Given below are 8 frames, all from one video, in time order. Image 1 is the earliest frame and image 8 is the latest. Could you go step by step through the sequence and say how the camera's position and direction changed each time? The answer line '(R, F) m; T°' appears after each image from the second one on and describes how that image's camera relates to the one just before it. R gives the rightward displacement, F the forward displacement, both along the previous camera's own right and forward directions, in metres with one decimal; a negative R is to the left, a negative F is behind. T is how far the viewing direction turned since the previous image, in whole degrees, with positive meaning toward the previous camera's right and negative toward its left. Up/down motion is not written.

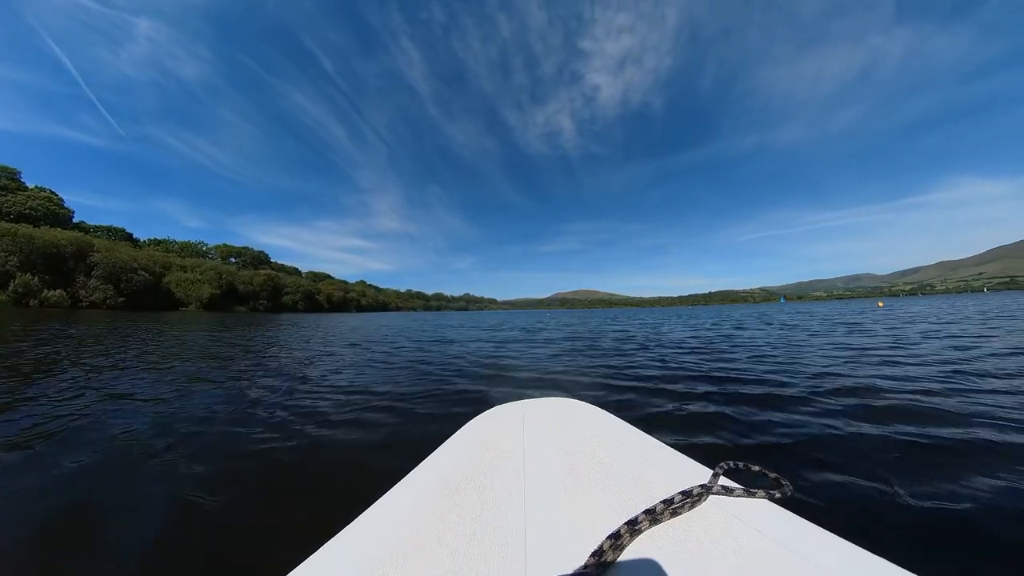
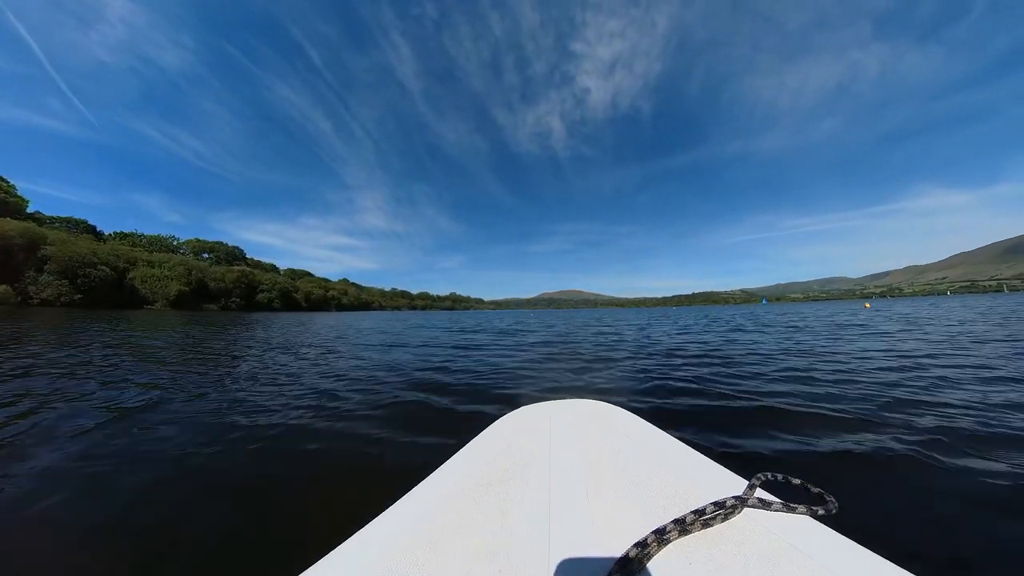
(-0.1, +0.1) m; +3°
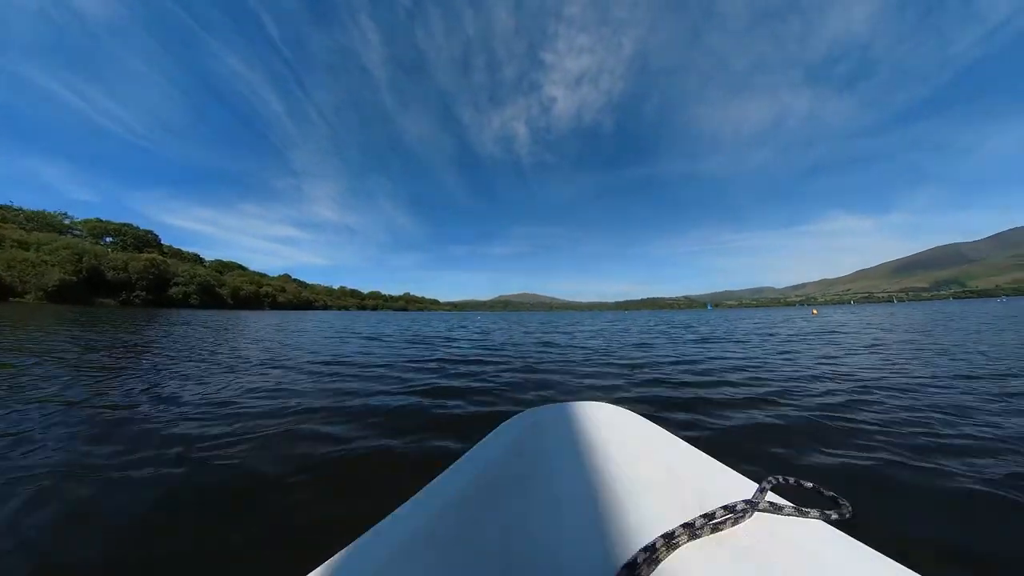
(-0.8, +0.4) m; +9°
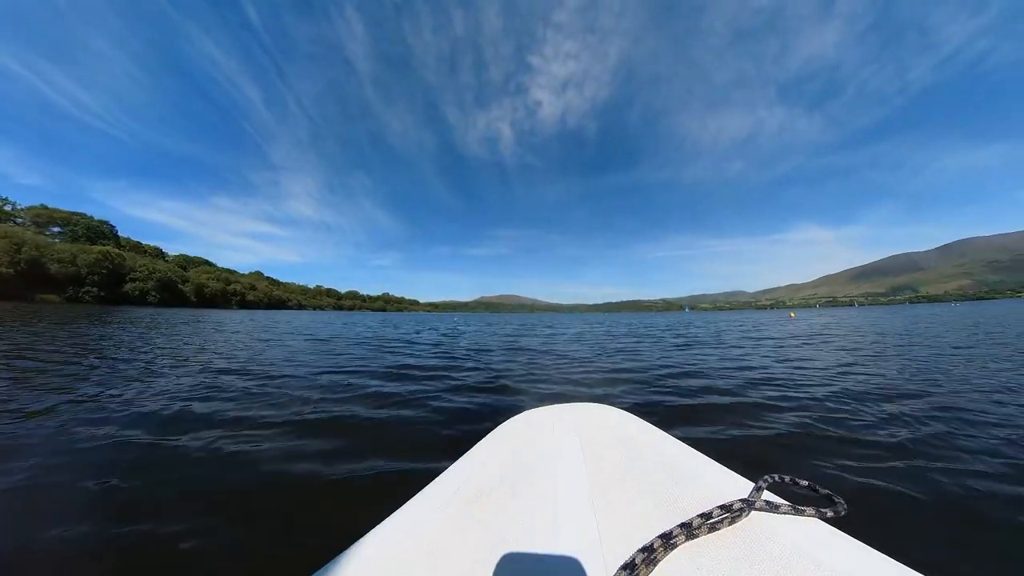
(-0.4, 0.0) m; +4°
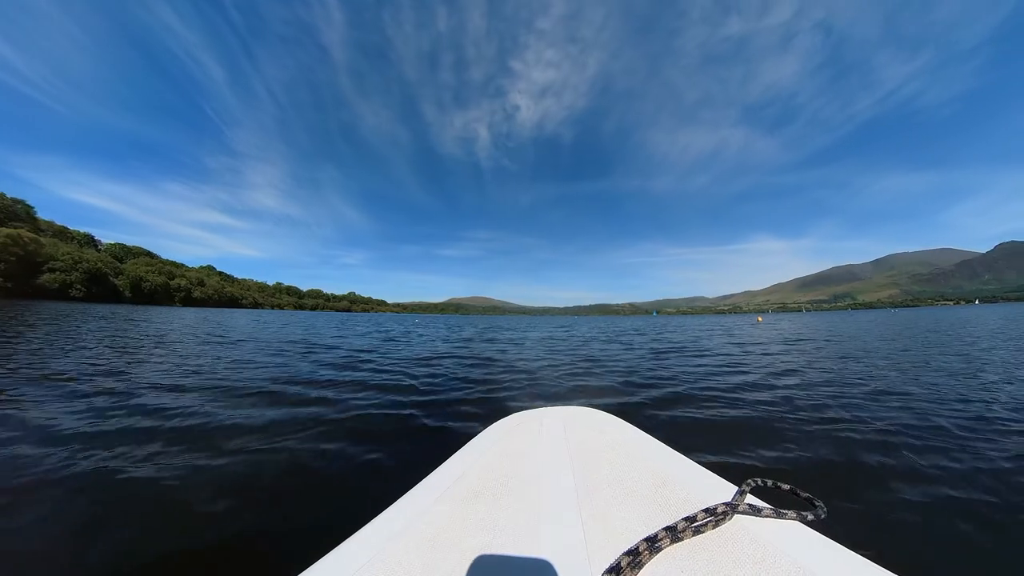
(-0.6, 0.0) m; +6°
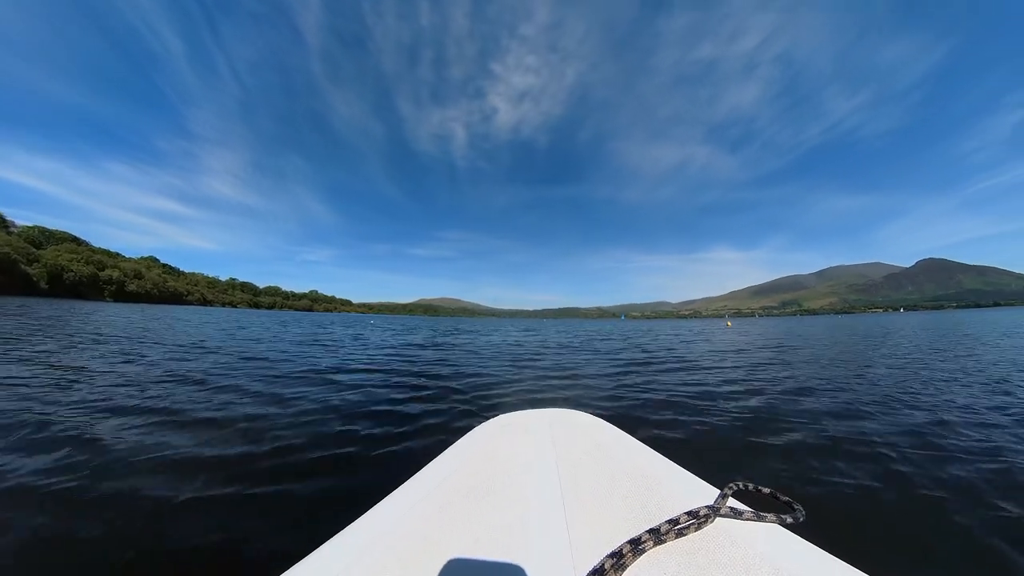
(-0.6, 0.0) m; +6°
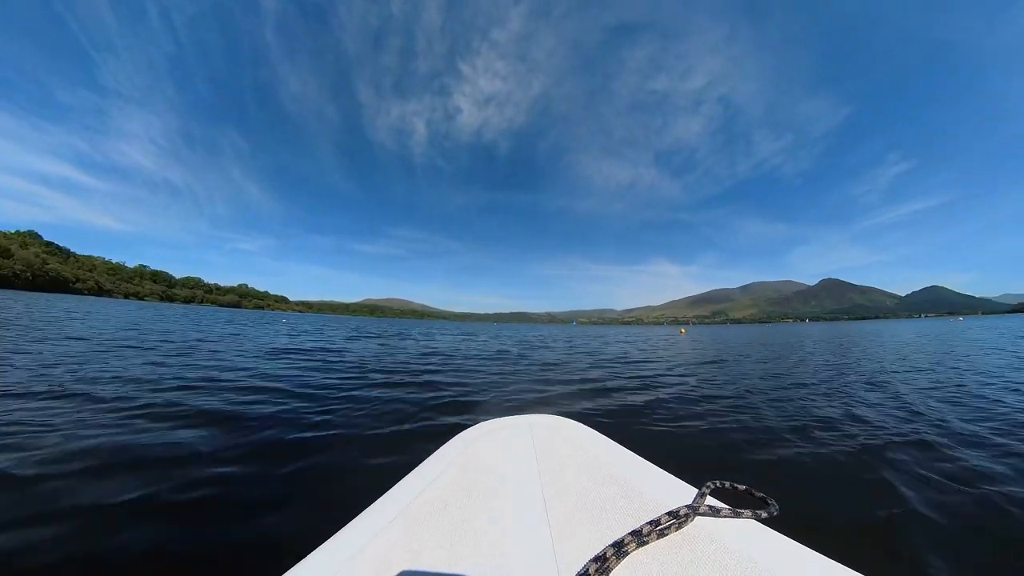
(-1.1, 0.0) m; +10°
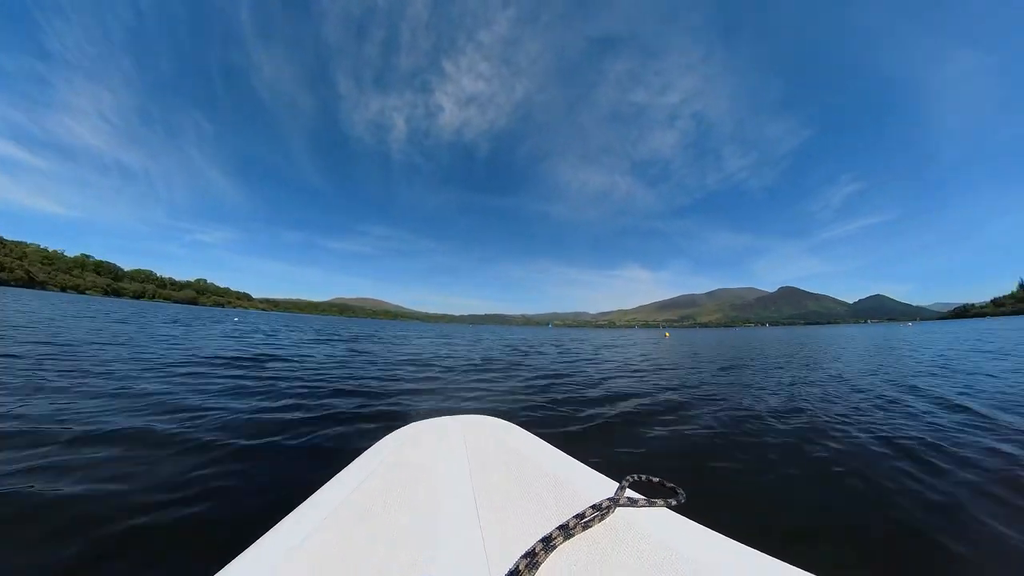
(-0.3, 0.0) m; +5°
